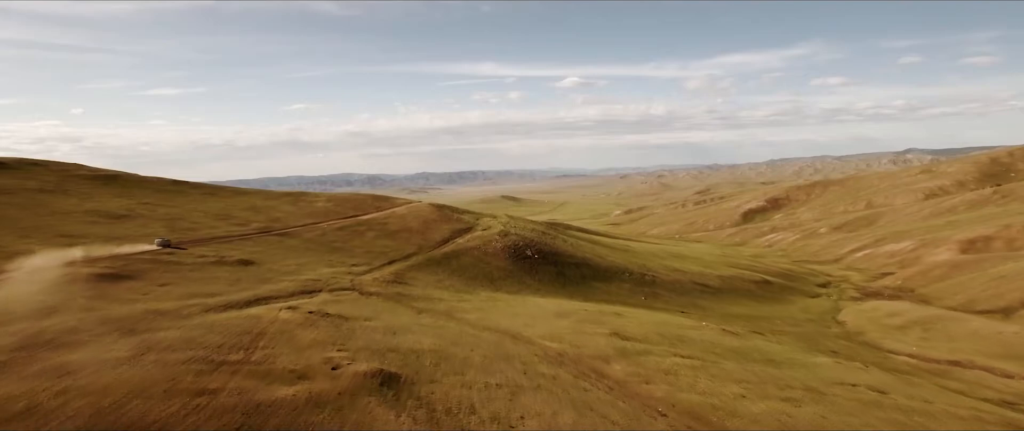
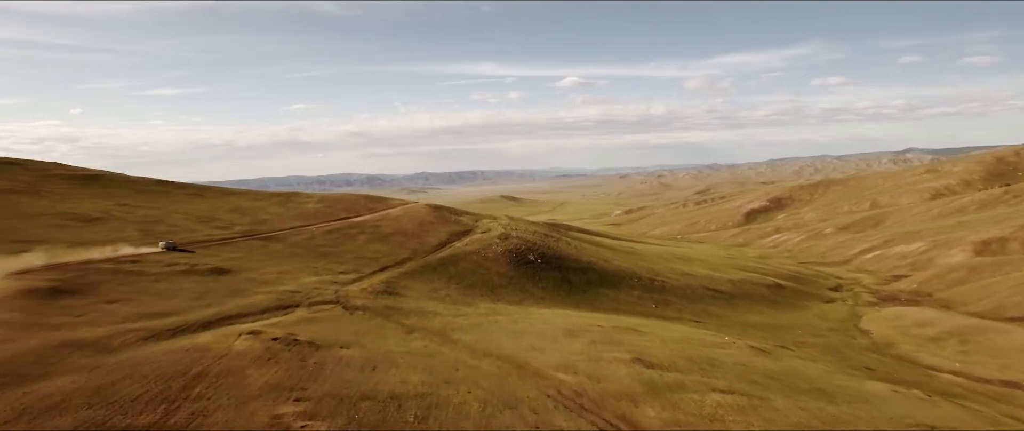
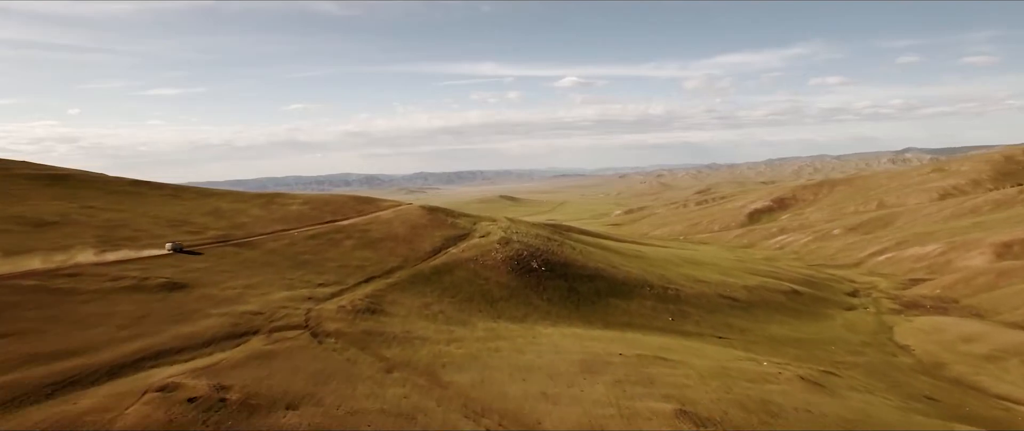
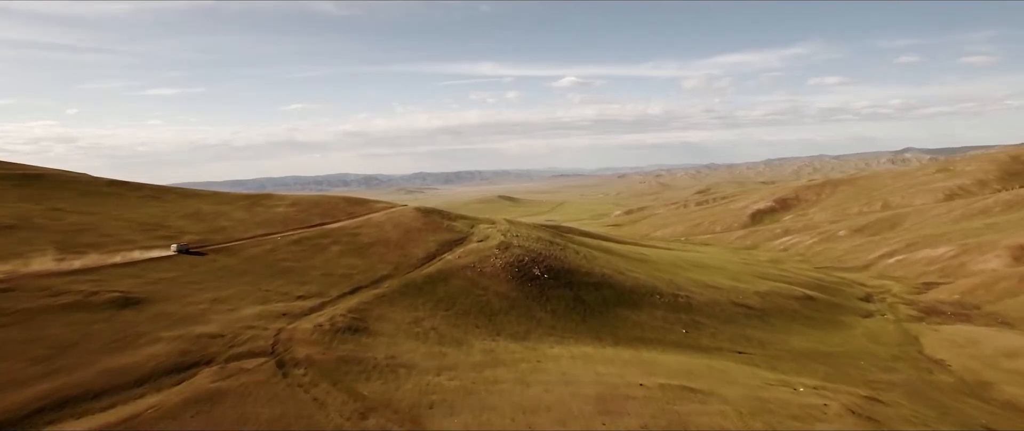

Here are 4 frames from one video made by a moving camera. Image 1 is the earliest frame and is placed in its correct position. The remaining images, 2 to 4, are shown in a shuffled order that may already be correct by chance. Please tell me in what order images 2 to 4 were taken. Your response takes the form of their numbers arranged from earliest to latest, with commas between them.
2, 3, 4
